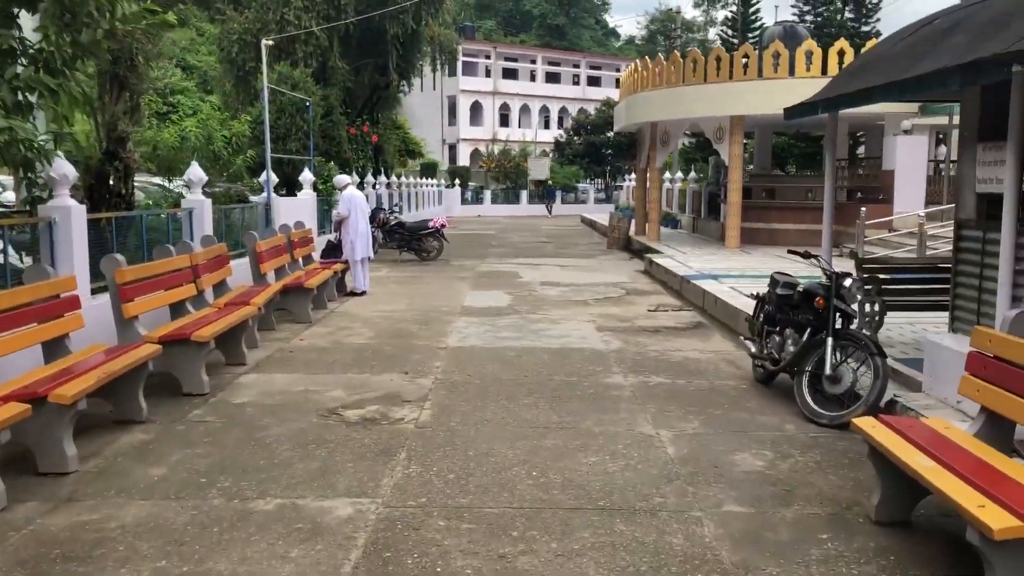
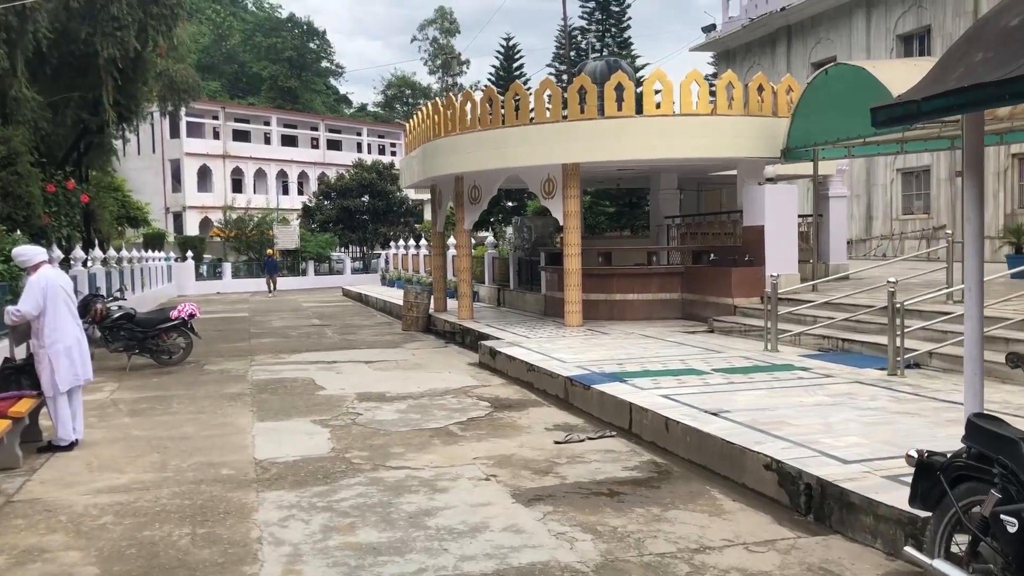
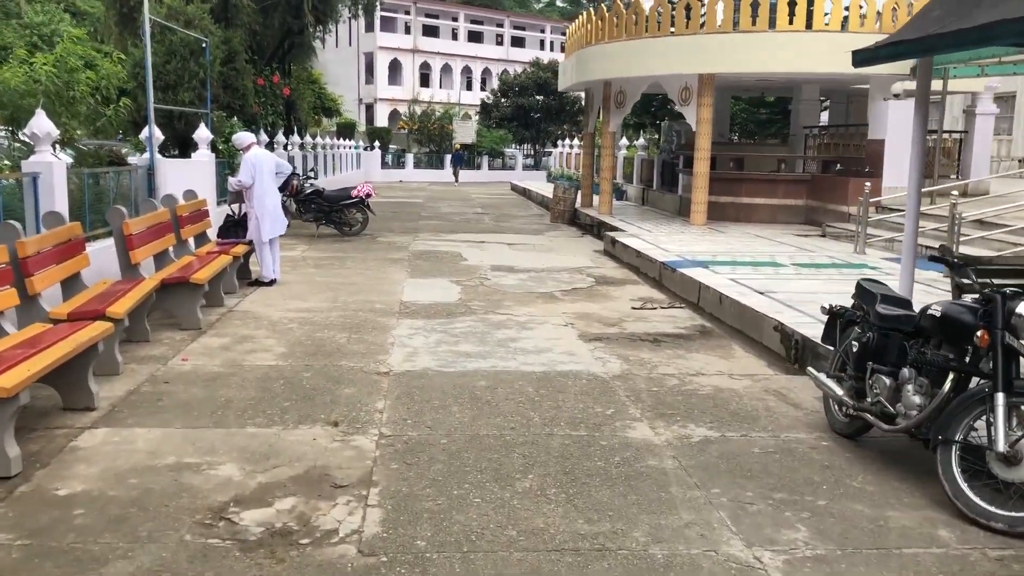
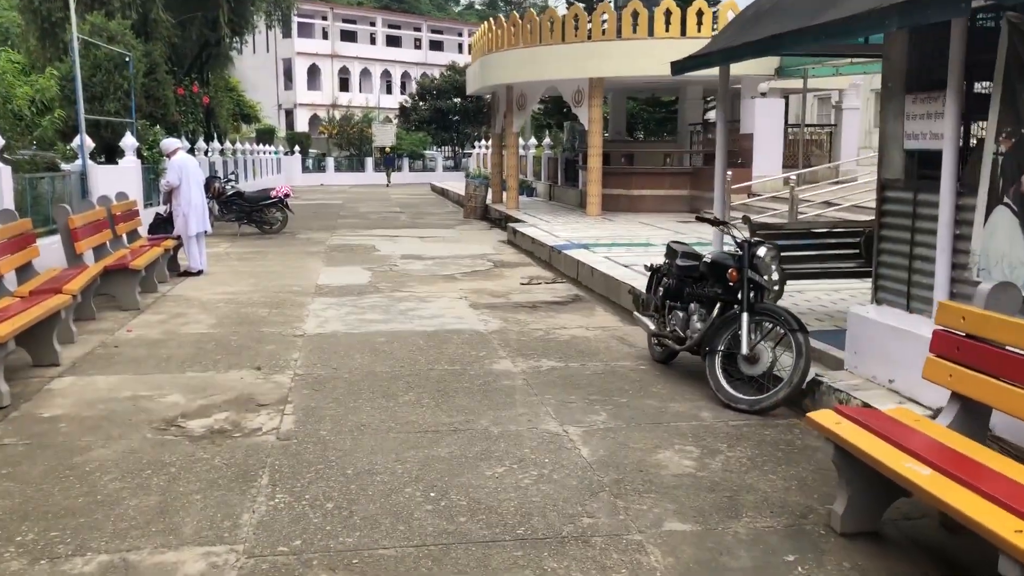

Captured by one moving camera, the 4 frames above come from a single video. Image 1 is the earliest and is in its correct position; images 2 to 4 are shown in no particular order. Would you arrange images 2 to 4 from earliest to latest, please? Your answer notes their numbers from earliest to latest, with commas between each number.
4, 3, 2
